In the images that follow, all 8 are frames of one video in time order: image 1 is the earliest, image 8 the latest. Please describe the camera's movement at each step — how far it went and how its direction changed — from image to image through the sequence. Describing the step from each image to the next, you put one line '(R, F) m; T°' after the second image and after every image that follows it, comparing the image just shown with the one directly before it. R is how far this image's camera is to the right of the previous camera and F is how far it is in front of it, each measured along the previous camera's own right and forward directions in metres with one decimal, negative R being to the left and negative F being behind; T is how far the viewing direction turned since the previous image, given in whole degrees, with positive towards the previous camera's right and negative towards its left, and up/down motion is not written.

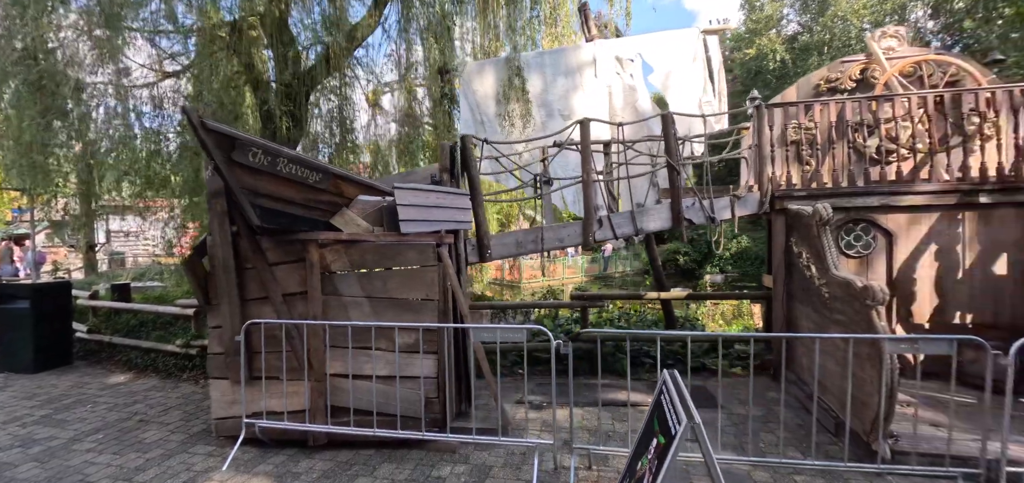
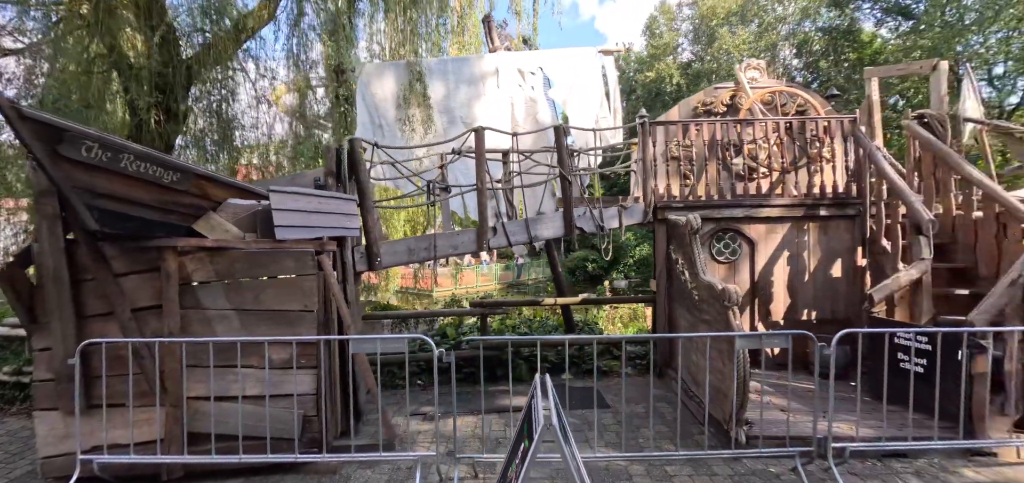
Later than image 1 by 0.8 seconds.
(+0.1, 0.0) m; +11°
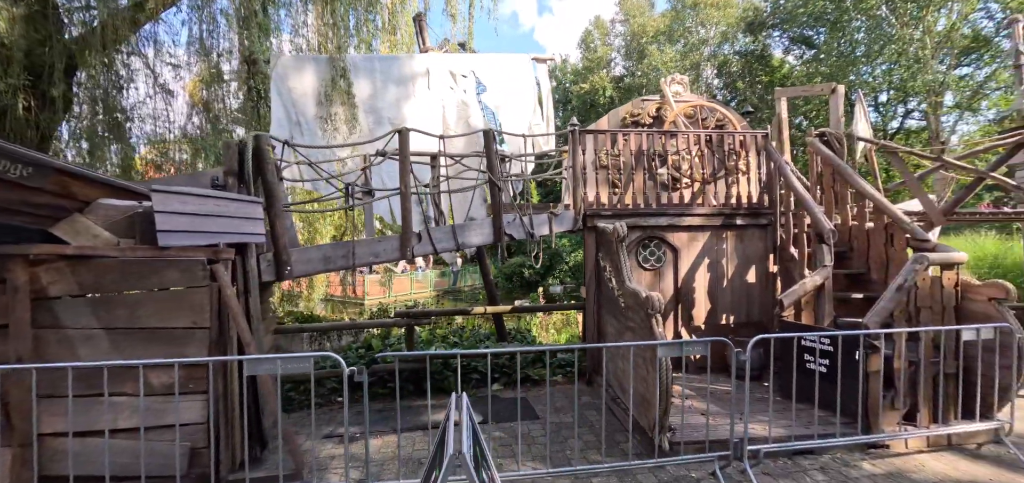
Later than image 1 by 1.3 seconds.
(+0.1, +0.1) m; +8°
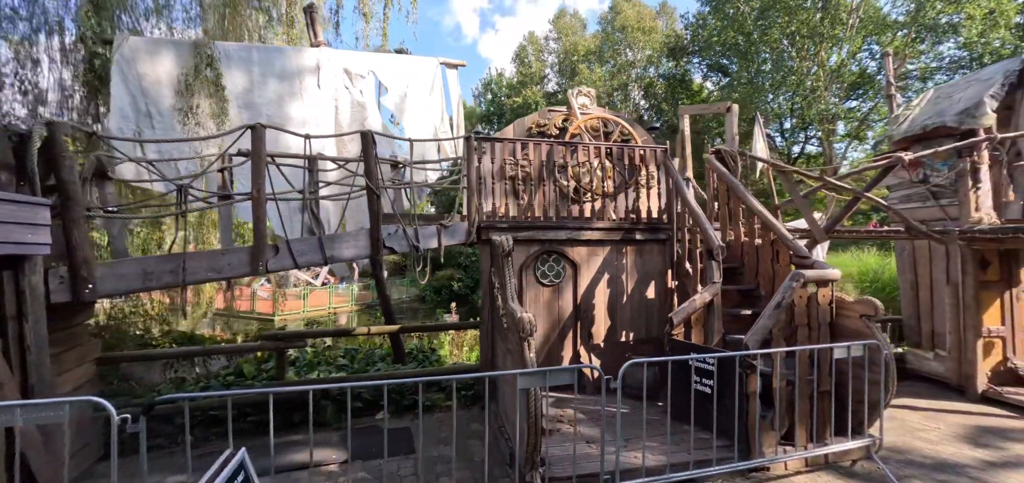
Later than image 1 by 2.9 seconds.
(+0.5, +0.4) m; +7°
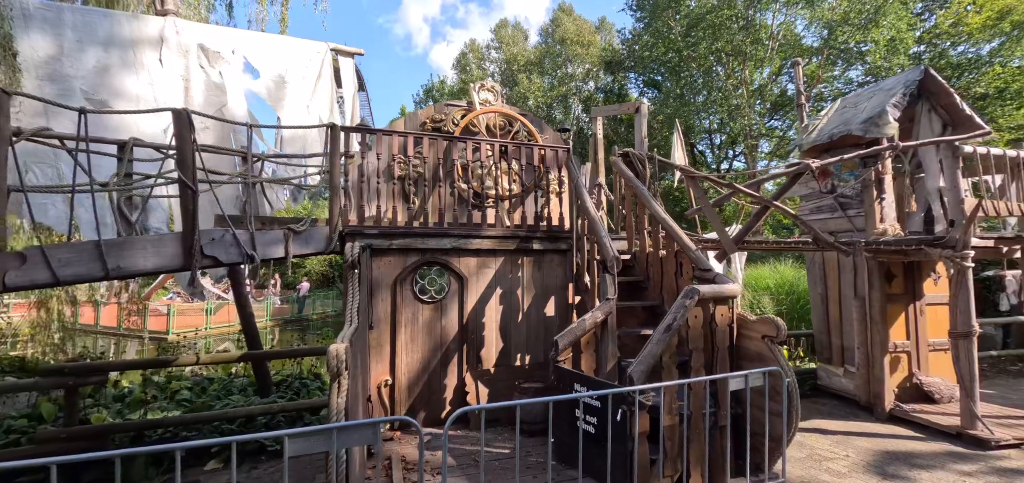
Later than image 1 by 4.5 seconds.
(+0.7, +0.7) m; +6°
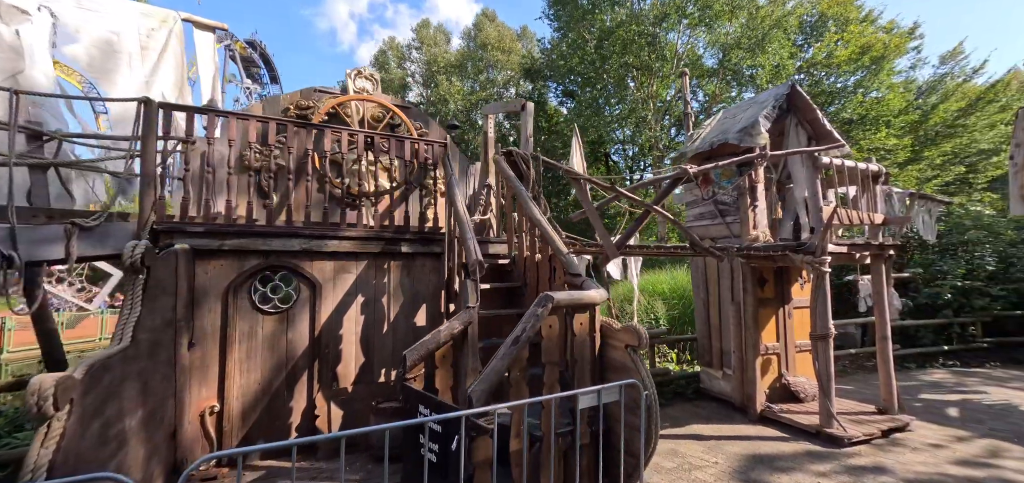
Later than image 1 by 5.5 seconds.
(+0.5, +0.4) m; +9°
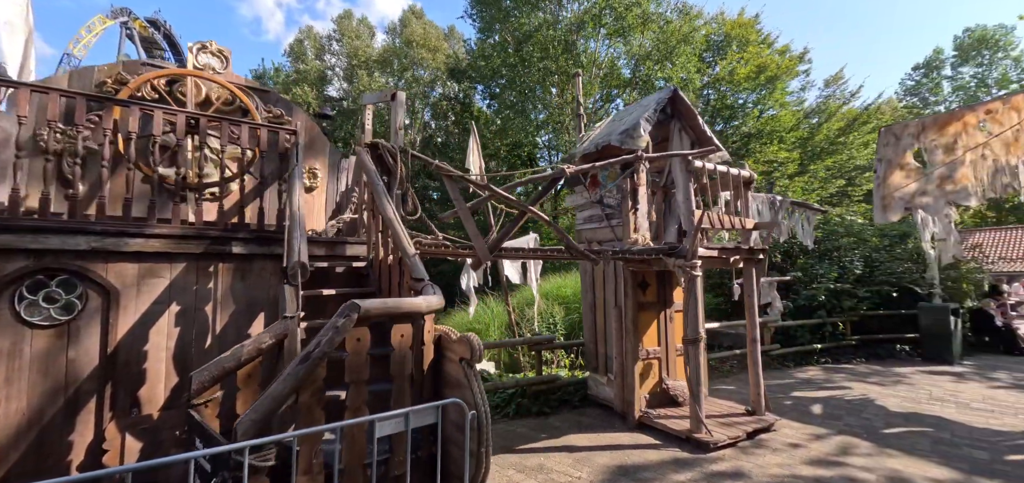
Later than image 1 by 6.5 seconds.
(+0.7, +0.3) m; +8°
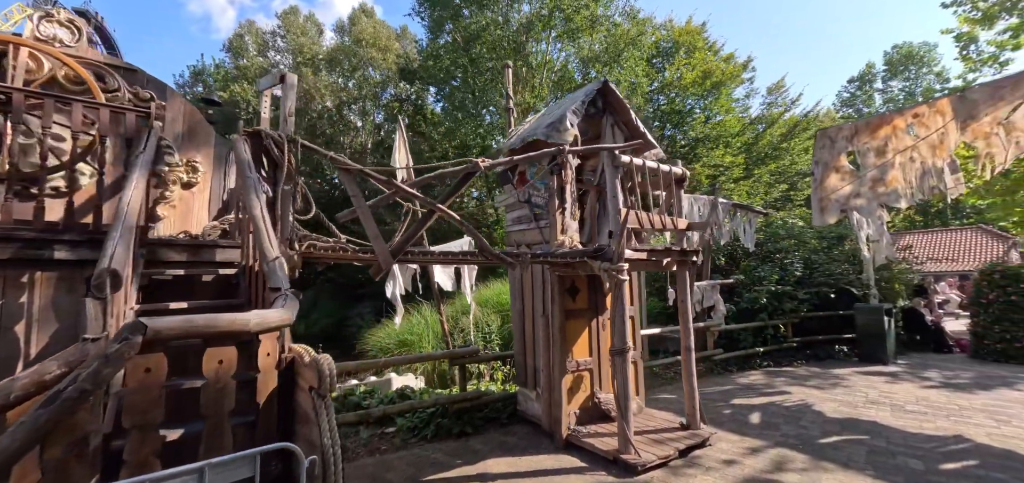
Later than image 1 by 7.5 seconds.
(+0.5, +0.5) m; +5°
